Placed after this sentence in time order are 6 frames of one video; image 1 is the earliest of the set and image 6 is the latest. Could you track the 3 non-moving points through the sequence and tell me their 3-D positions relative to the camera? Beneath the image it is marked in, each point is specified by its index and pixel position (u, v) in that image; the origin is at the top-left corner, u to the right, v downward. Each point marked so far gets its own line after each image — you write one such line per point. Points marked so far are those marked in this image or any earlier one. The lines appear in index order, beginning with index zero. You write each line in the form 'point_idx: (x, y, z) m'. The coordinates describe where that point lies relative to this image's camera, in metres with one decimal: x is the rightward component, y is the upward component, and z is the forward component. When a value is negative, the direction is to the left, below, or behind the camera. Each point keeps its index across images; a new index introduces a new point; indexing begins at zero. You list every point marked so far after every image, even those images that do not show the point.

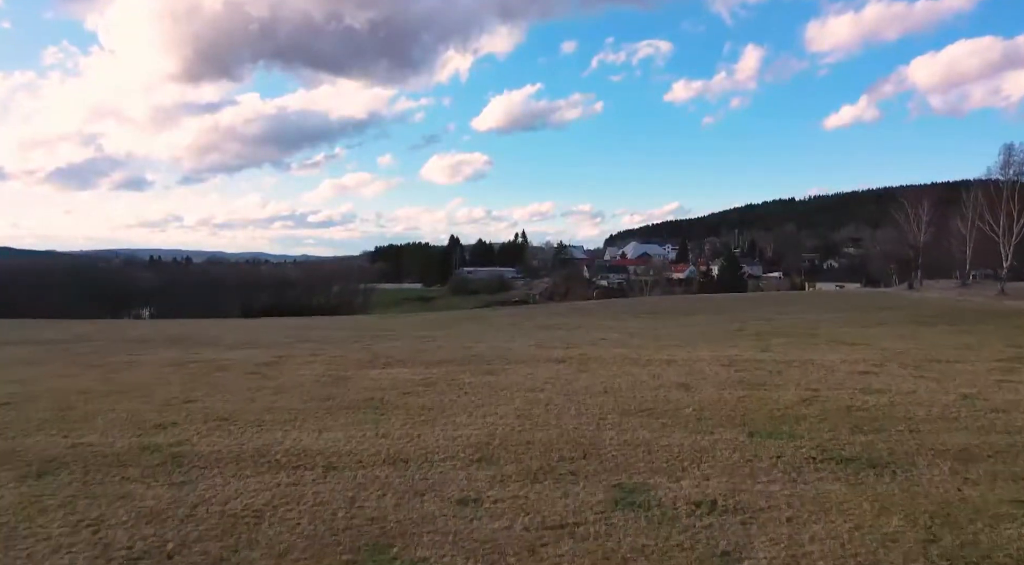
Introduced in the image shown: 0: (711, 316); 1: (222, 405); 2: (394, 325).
0: (+5.1, -0.9, +18.4) m
1: (-2.6, -1.1, +6.6) m
2: (-3.1, -1.1, +18.8) m
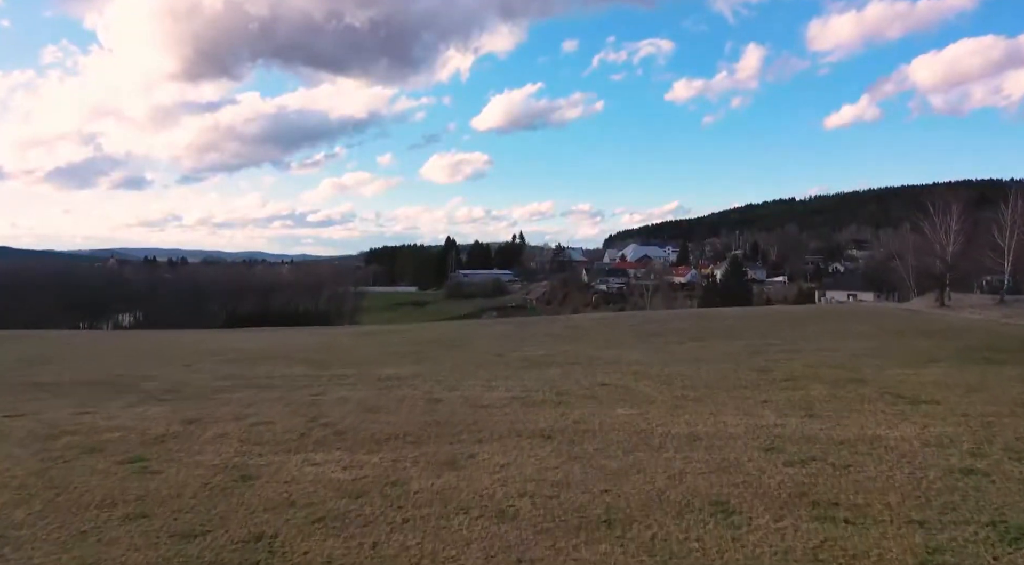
0: (+4.8, -1.4, +16.2) m
1: (-2.9, -1.6, +4.4) m
2: (-3.3, -1.6, +16.5) m
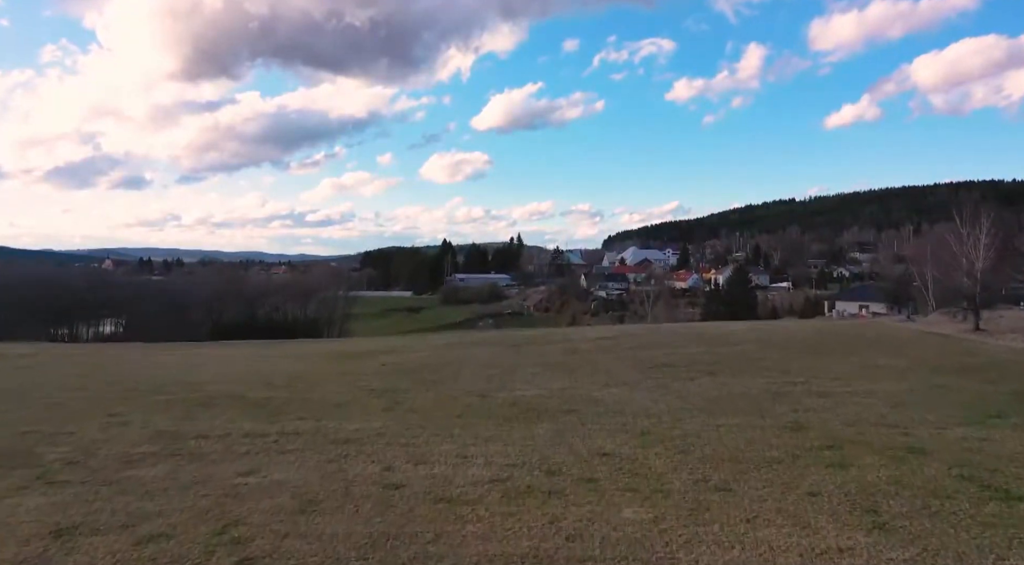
0: (+4.6, -1.9, +14.2) m
1: (-3.1, -2.2, +2.4) m
2: (-3.6, -2.2, +14.6) m
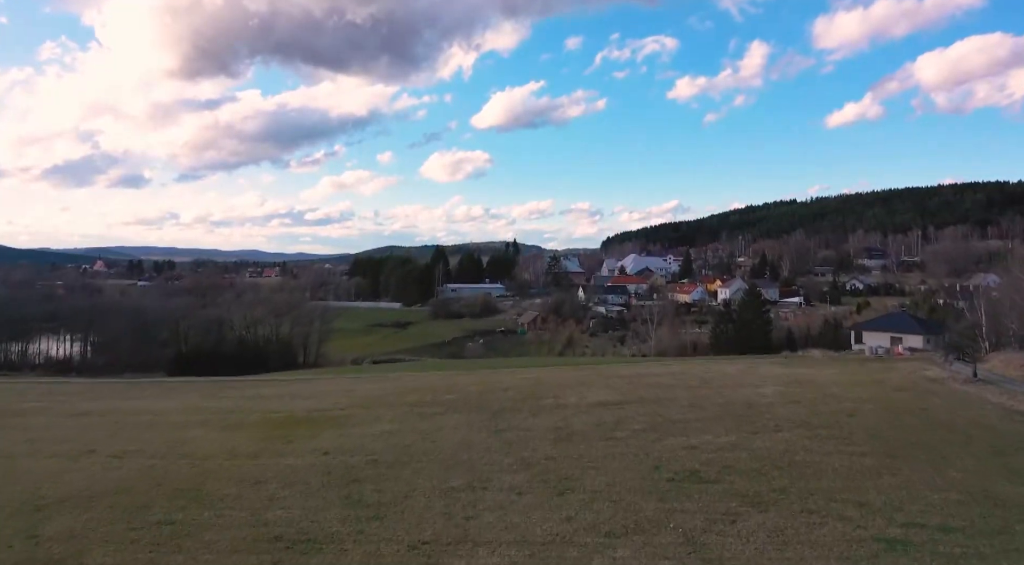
0: (+4.1, -3.4, +9.7) m
1: (-3.6, -3.7, -2.1) m
2: (-4.1, -3.6, +10.1) m
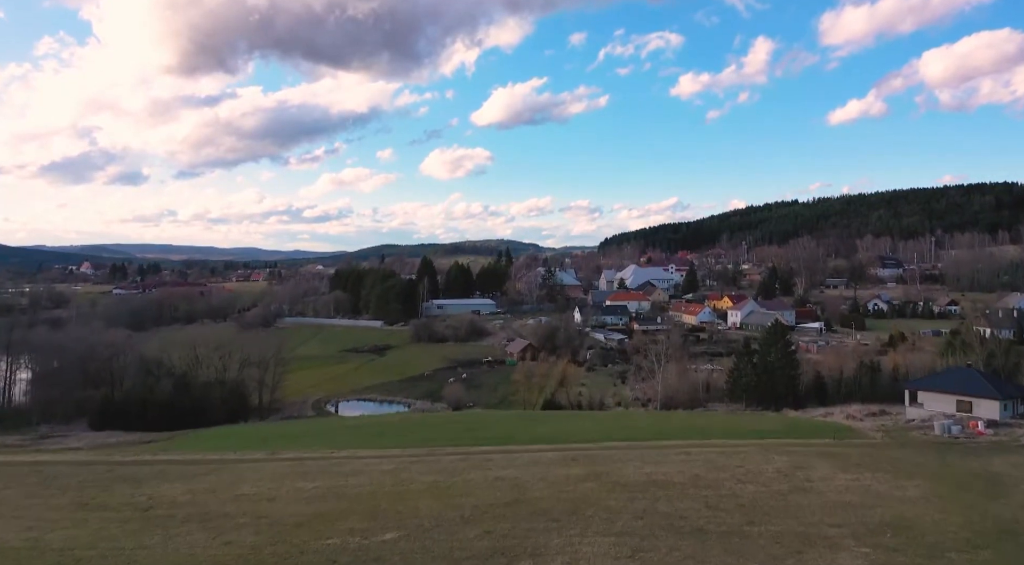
0: (+3.3, -5.5, +3.0) m
1: (-4.4, -5.9, -8.9) m
2: (-4.9, -5.8, +3.3) m
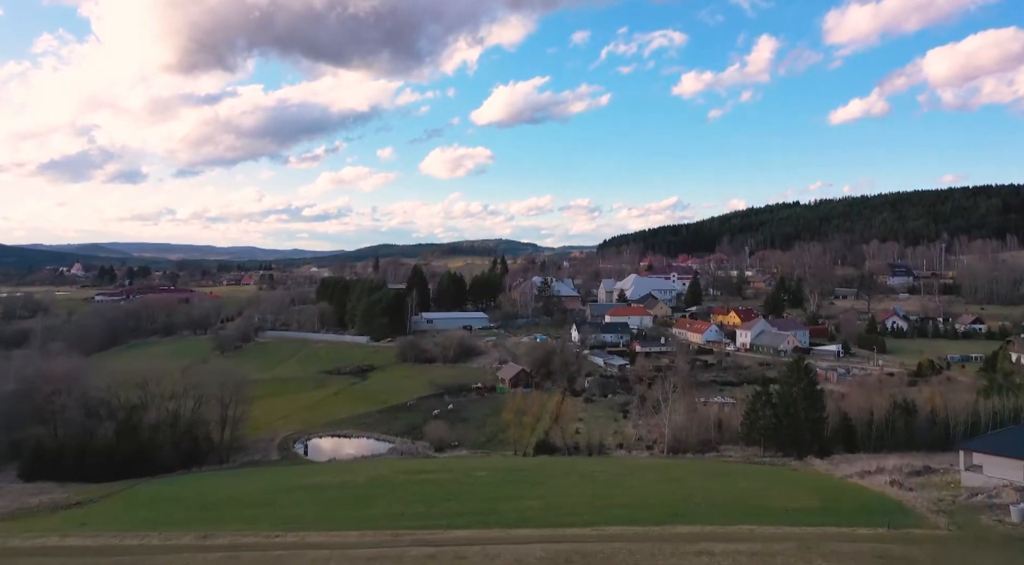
0: (+2.7, -7.0, -1.7) m
1: (-4.9, -7.4, -13.5) m
2: (-5.4, -7.3, -1.4) m
